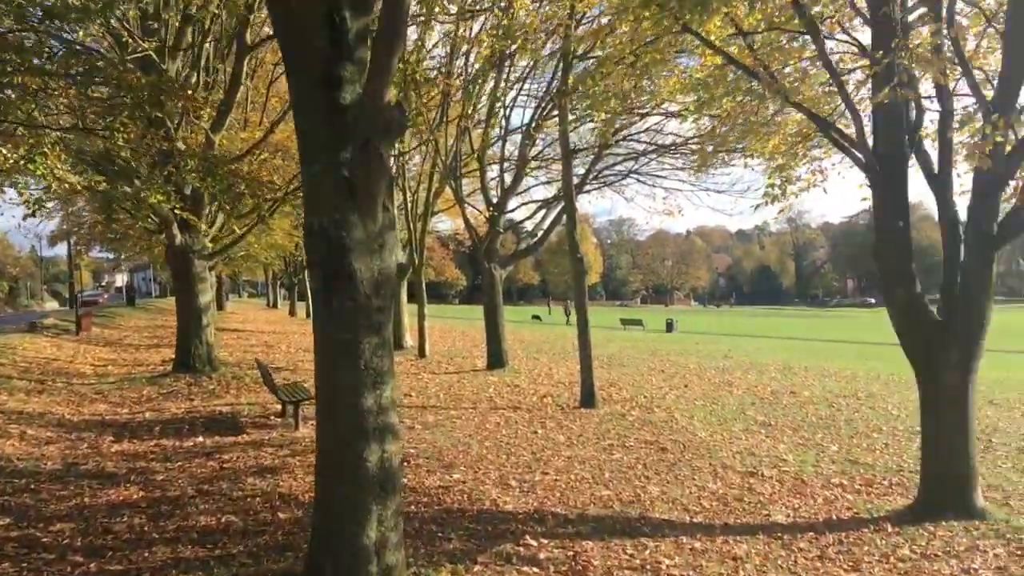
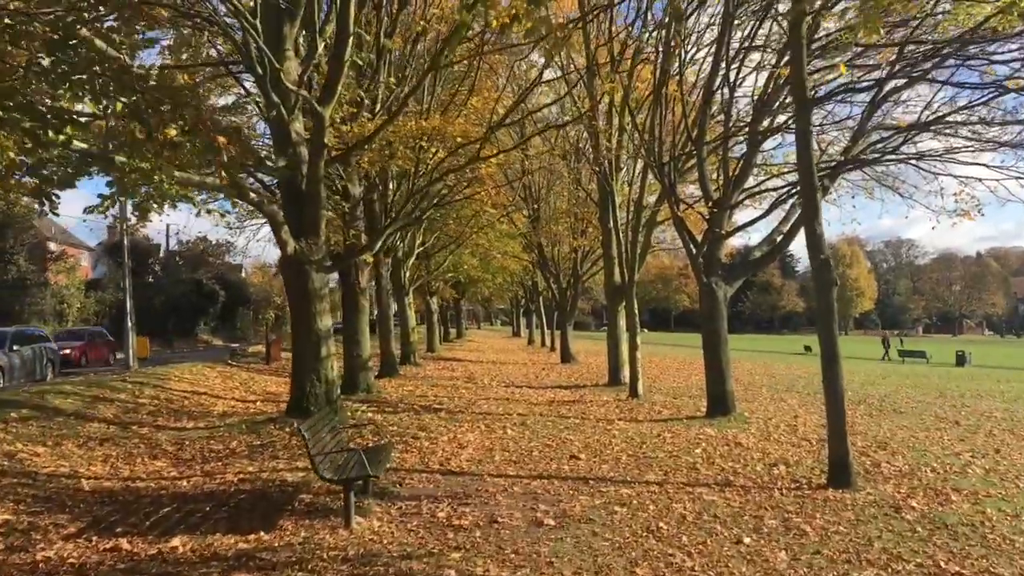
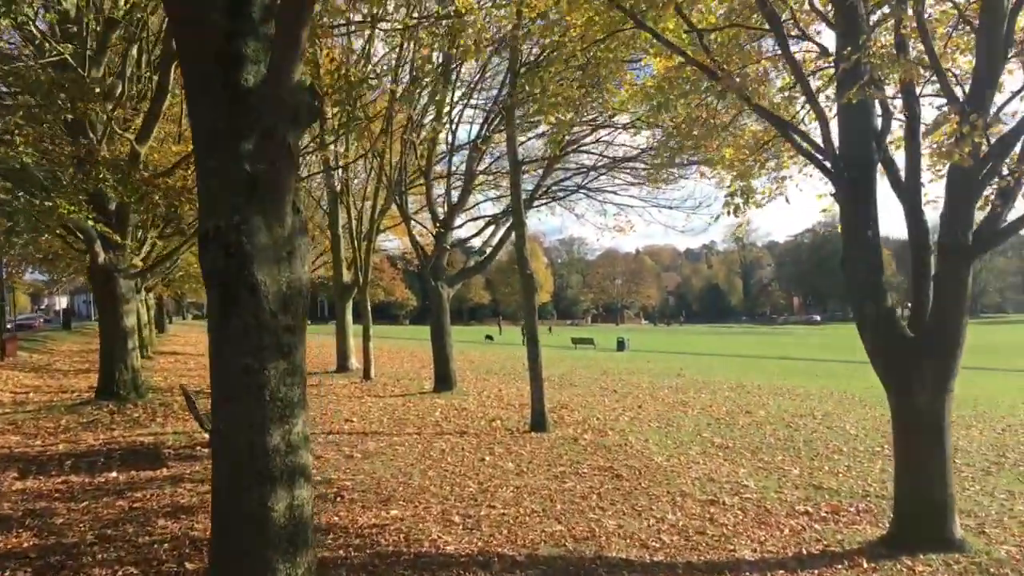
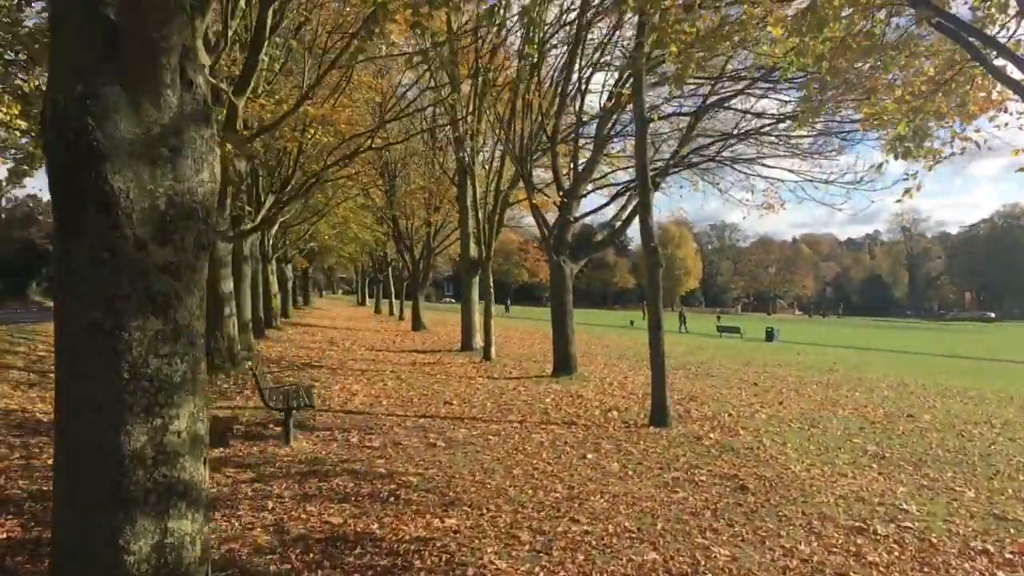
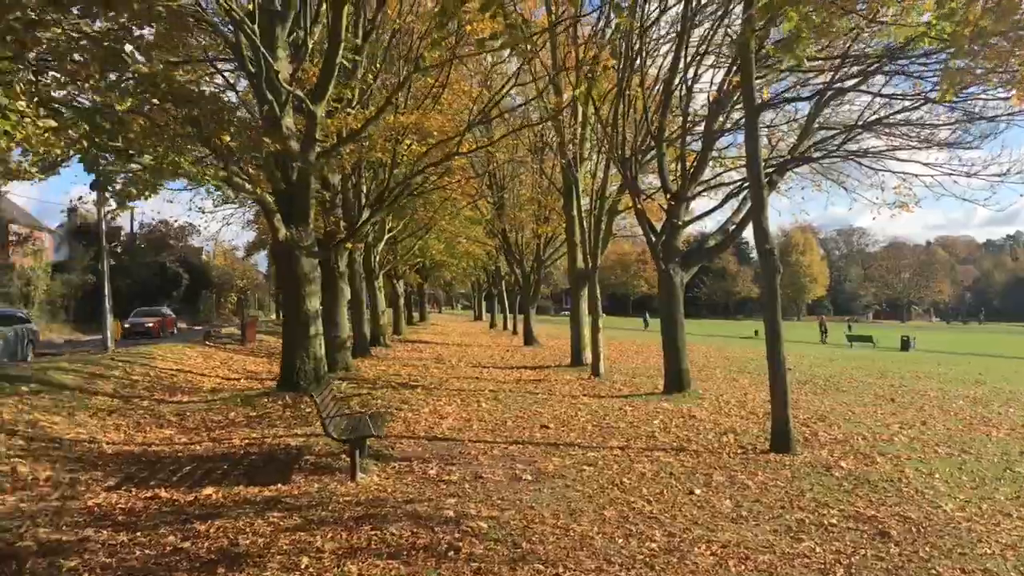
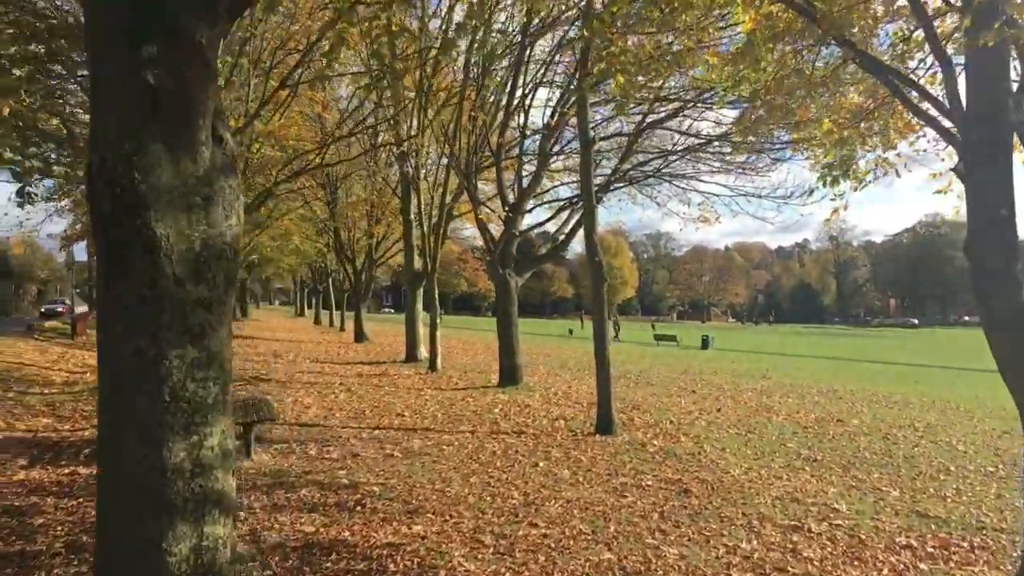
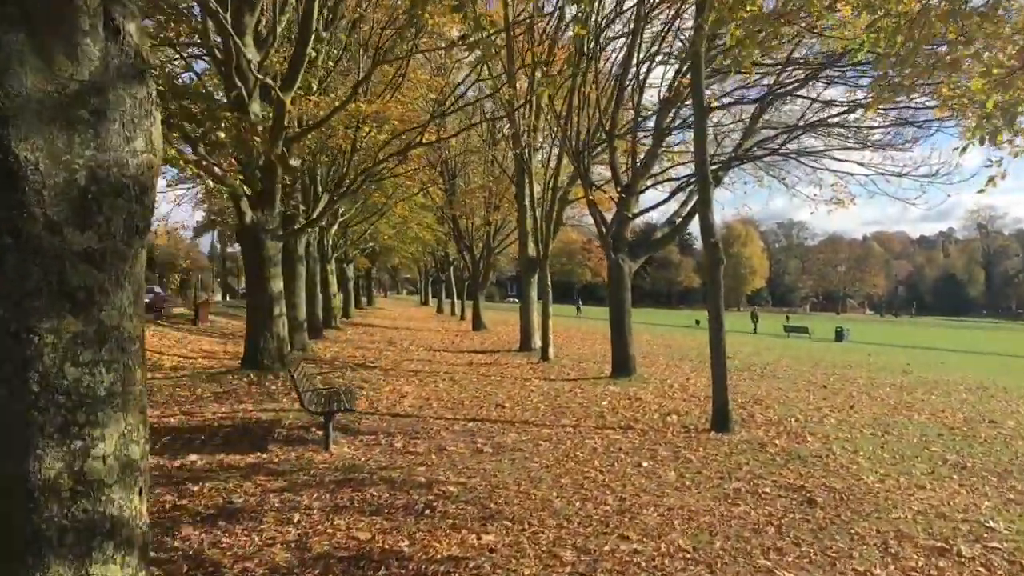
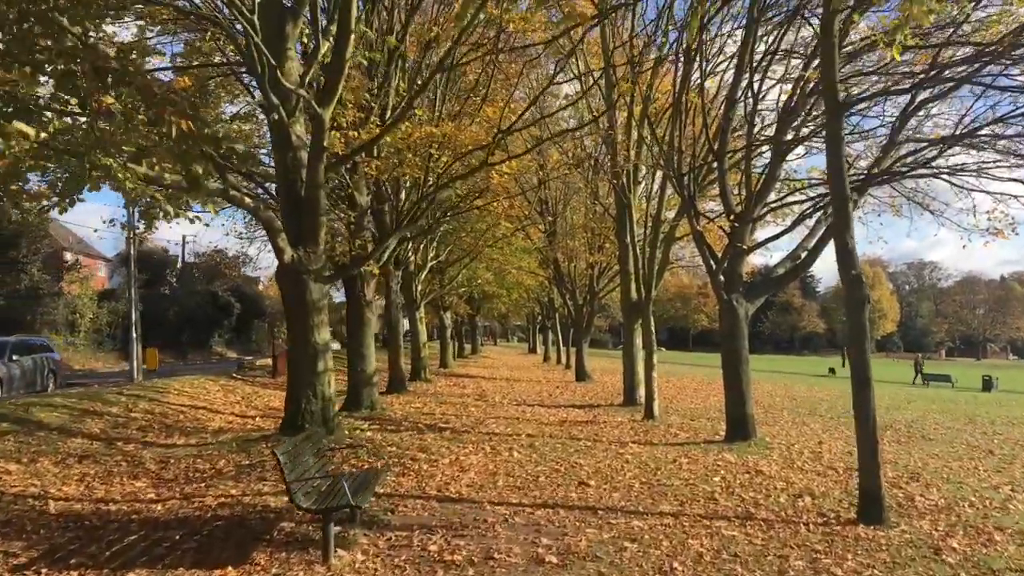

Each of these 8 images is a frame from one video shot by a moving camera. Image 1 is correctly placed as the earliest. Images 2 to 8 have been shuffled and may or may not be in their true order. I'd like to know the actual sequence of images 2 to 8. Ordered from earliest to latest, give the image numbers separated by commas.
3, 6, 4, 7, 5, 2, 8
